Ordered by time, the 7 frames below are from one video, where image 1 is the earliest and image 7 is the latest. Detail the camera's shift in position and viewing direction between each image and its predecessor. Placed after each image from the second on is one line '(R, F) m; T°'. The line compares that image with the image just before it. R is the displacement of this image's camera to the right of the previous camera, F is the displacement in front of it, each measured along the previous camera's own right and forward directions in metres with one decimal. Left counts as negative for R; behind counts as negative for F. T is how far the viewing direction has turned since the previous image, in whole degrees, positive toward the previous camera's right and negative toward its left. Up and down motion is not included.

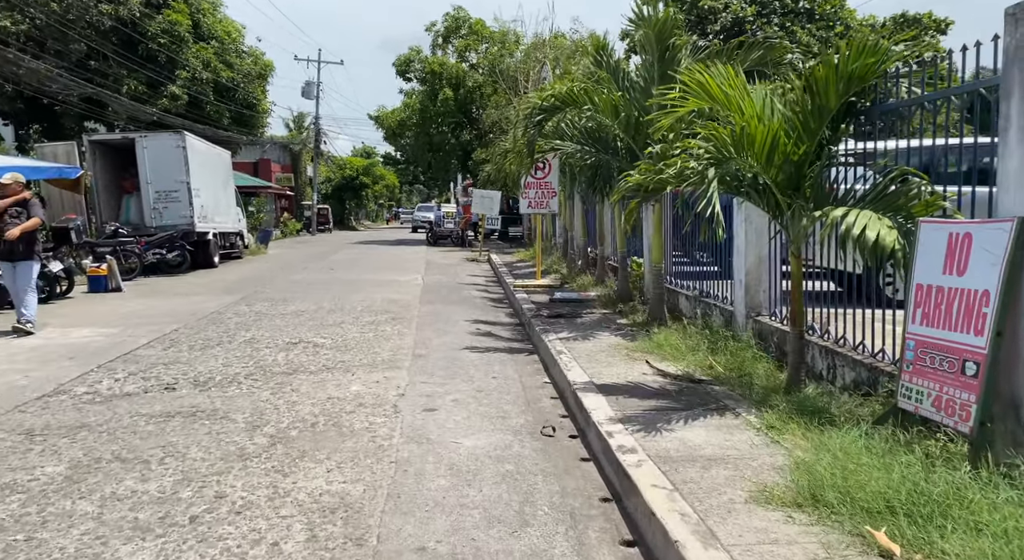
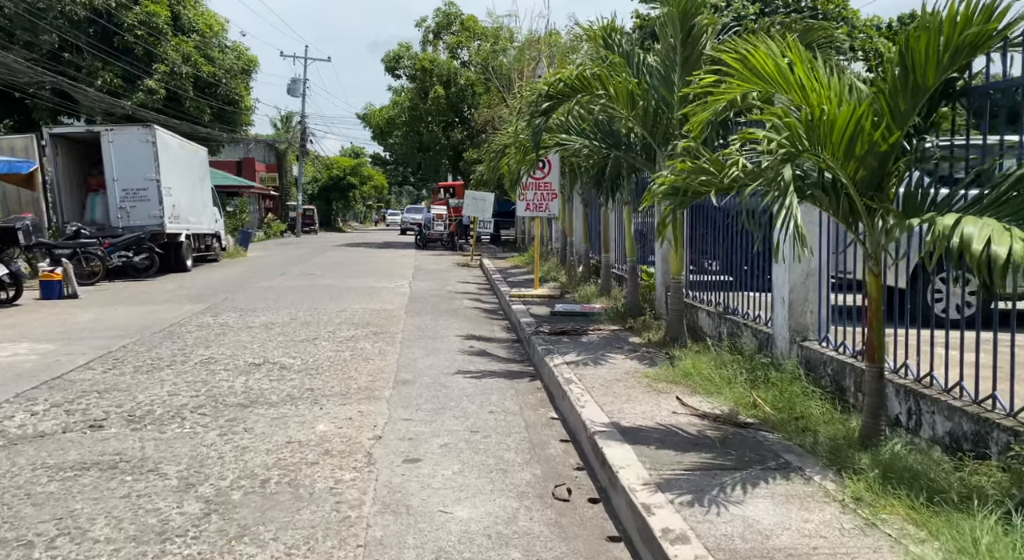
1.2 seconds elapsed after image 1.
(-0.1, +1.3) m; +1°
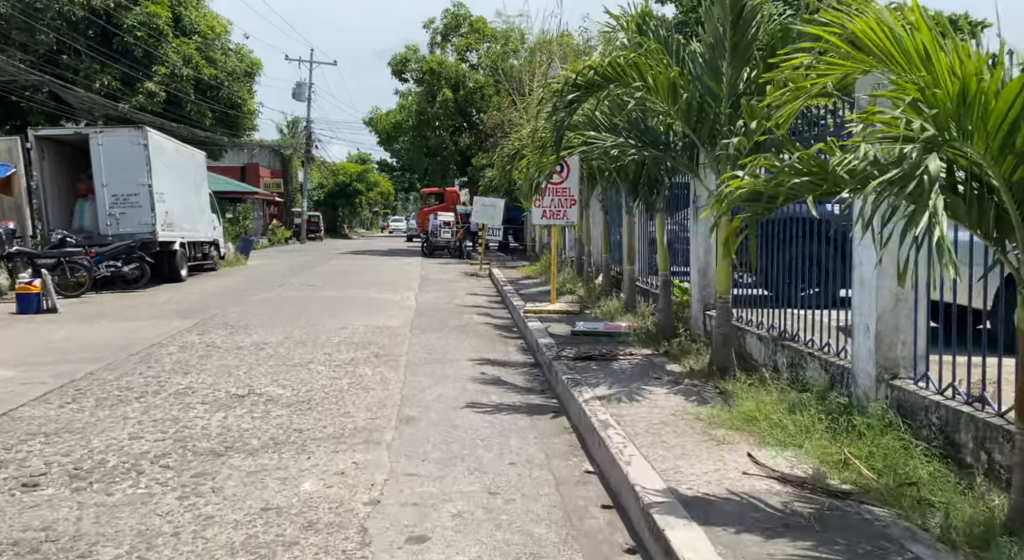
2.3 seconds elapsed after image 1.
(-0.1, +1.1) m; 0°
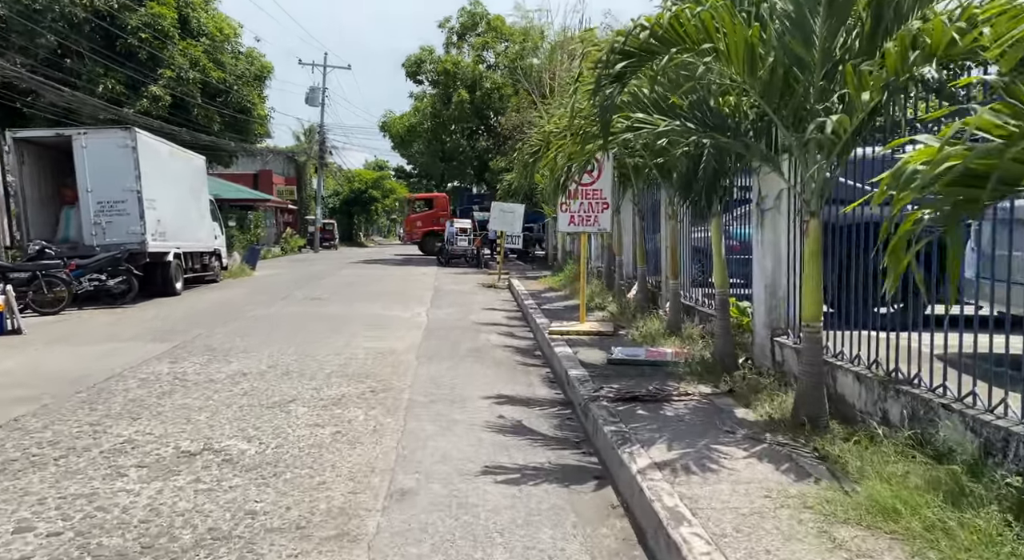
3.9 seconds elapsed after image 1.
(-0.1, +1.7) m; -1°
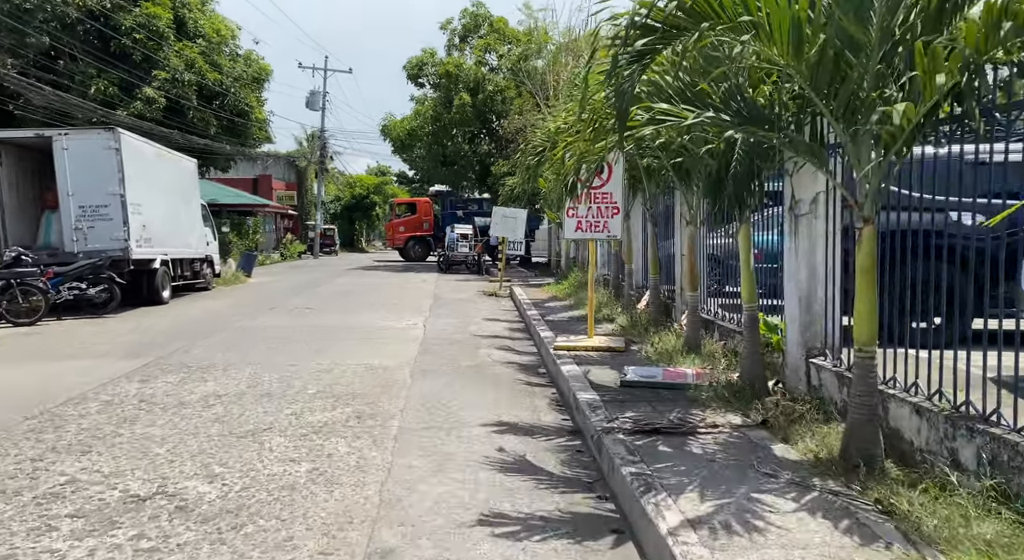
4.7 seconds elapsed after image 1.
(0.0, +0.8) m; 0°
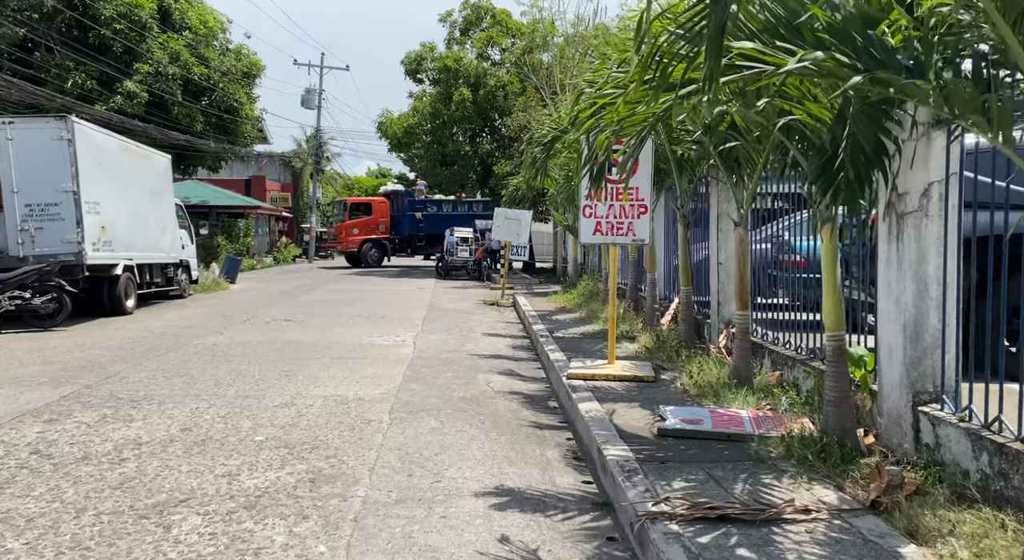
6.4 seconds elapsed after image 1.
(0.0, +1.8) m; 0°
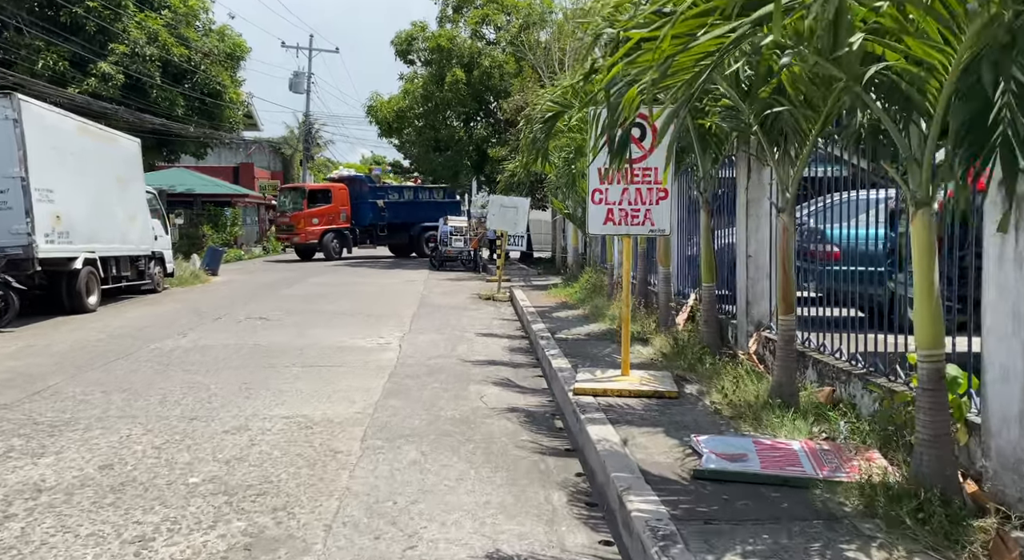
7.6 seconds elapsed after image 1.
(0.0, +1.3) m; 0°
